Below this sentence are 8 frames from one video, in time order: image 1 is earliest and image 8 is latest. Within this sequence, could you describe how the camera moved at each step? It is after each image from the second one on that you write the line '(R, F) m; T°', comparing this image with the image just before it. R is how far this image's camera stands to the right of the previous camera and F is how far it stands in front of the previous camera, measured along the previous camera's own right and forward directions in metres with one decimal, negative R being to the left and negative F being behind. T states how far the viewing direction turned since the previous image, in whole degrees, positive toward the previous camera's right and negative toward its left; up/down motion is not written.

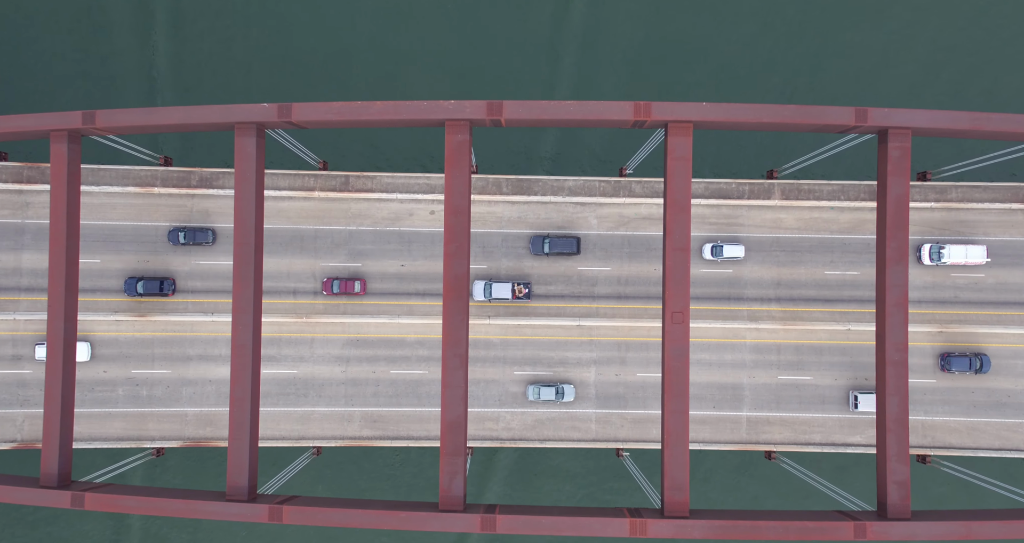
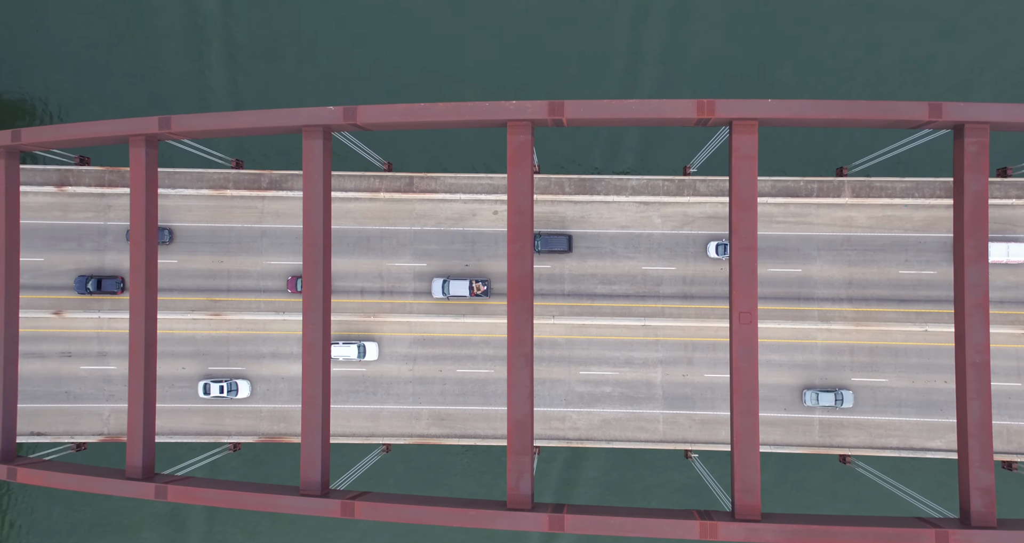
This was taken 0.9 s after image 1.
(-0.1, -0.1) m; -5°
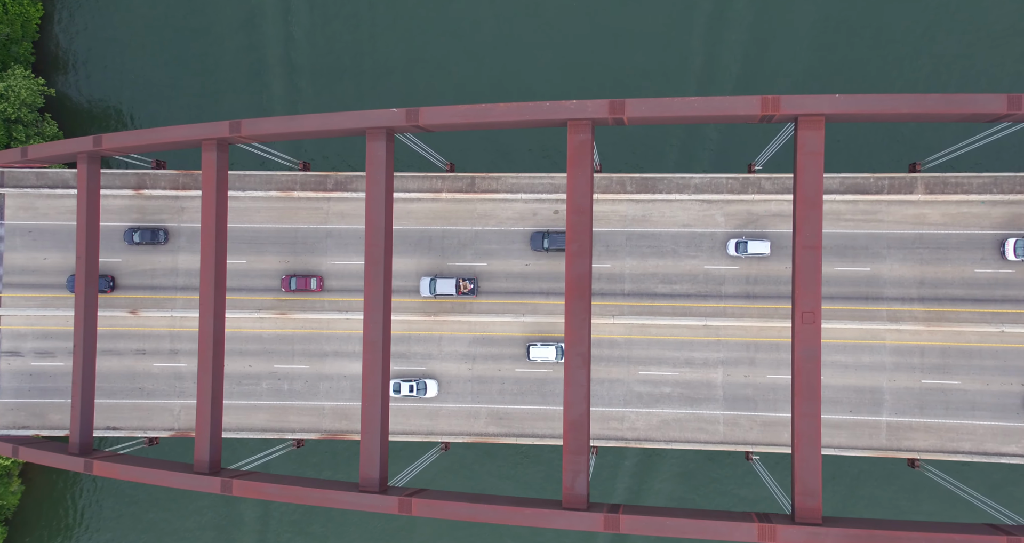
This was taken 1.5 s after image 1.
(+0.2, -0.1) m; -4°
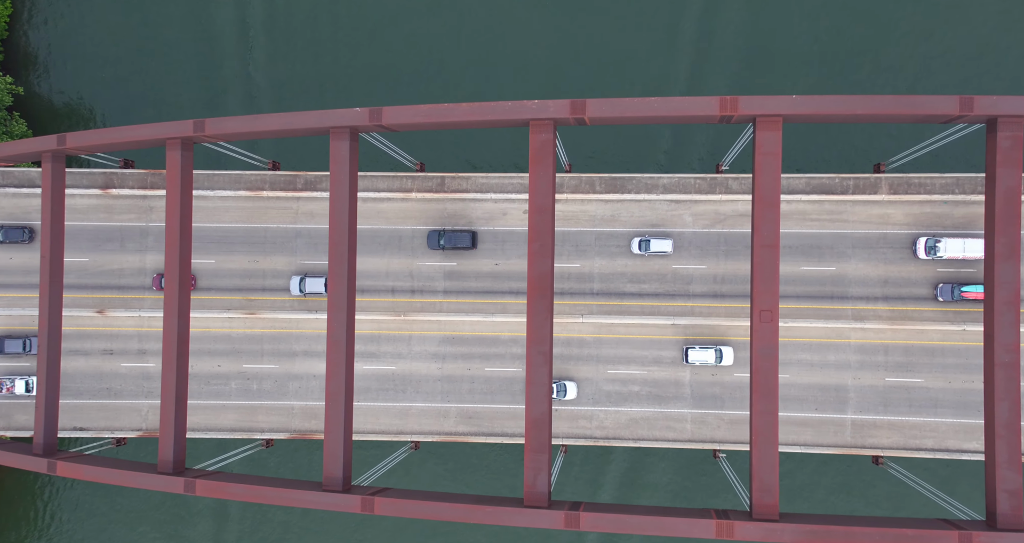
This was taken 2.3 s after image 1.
(+1.1, -0.2) m; +1°
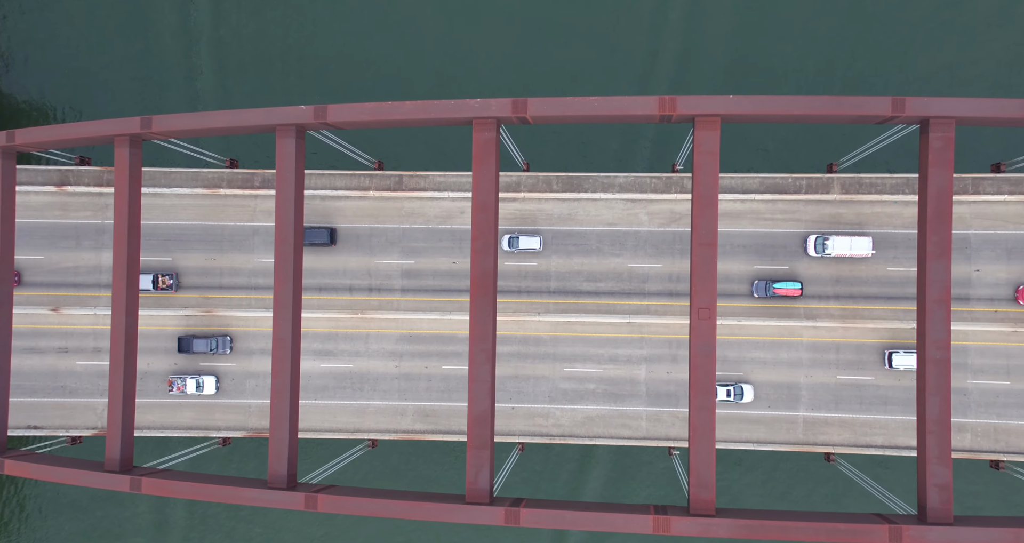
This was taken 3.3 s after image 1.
(+2.0, -0.2) m; +1°
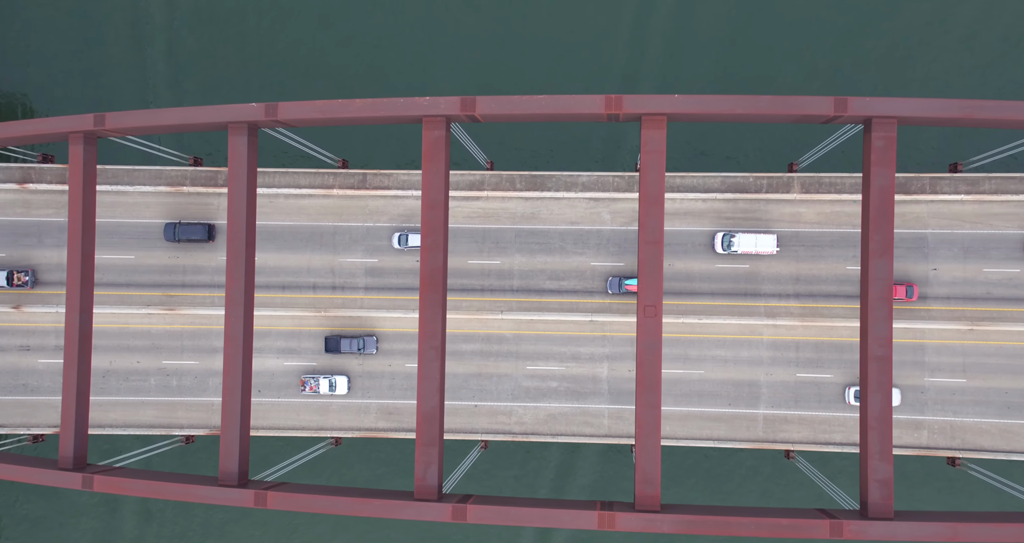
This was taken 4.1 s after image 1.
(+2.0, -0.2) m; +1°
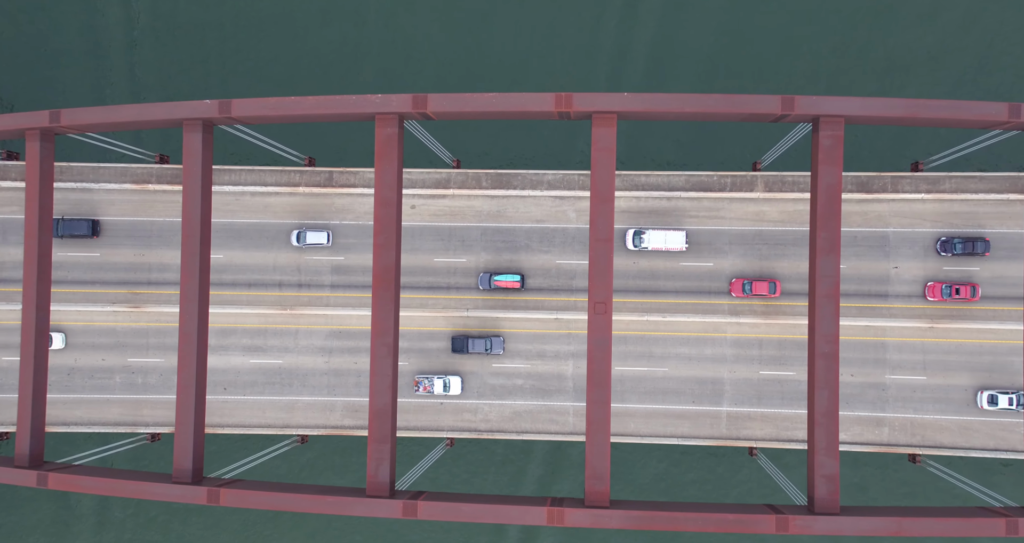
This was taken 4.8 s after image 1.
(+1.9, -0.2) m; +1°
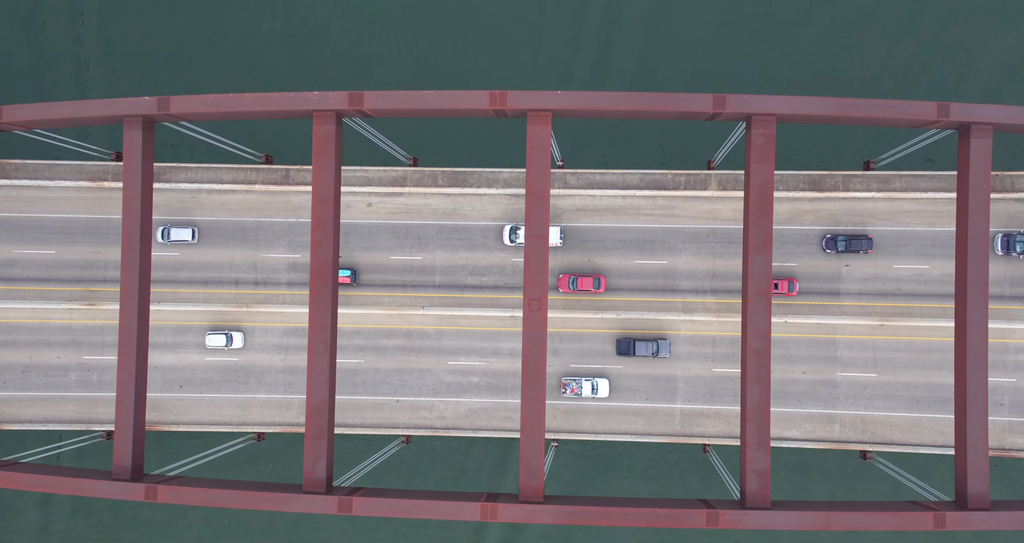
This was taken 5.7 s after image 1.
(+2.6, -0.2) m; +1°
